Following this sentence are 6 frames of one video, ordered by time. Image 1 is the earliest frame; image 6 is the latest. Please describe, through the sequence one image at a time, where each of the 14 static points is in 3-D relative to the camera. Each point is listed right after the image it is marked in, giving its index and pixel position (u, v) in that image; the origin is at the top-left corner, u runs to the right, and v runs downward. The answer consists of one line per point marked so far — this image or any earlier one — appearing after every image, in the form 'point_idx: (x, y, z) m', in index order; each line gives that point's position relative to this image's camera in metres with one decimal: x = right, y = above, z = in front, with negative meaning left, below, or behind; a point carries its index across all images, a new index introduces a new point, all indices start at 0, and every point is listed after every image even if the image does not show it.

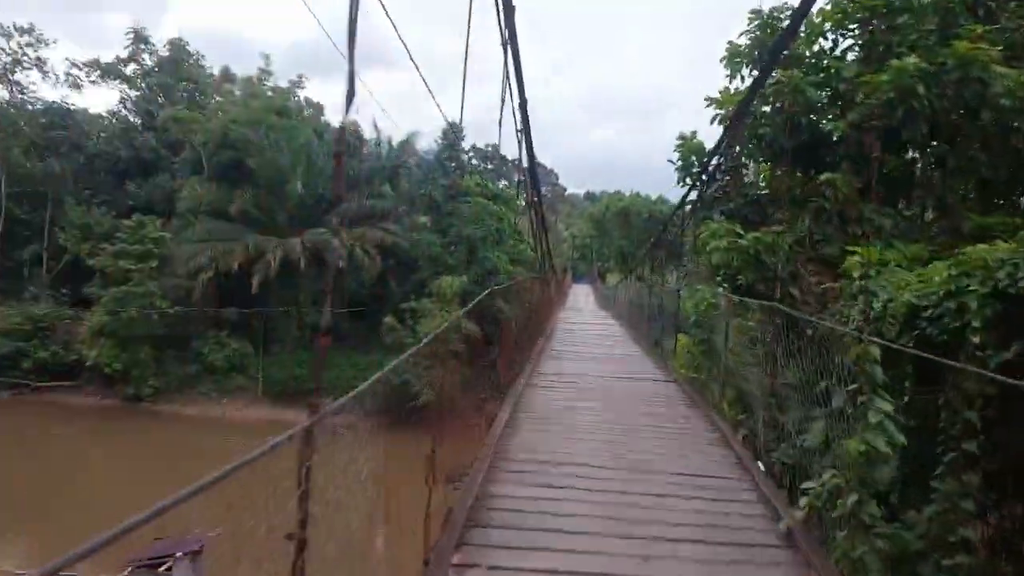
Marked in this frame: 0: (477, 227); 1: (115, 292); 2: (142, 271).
0: (-0.7, +1.3, +16.6) m
1: (-7.9, -0.1, +15.5) m
2: (-7.4, +0.4, +15.6) m
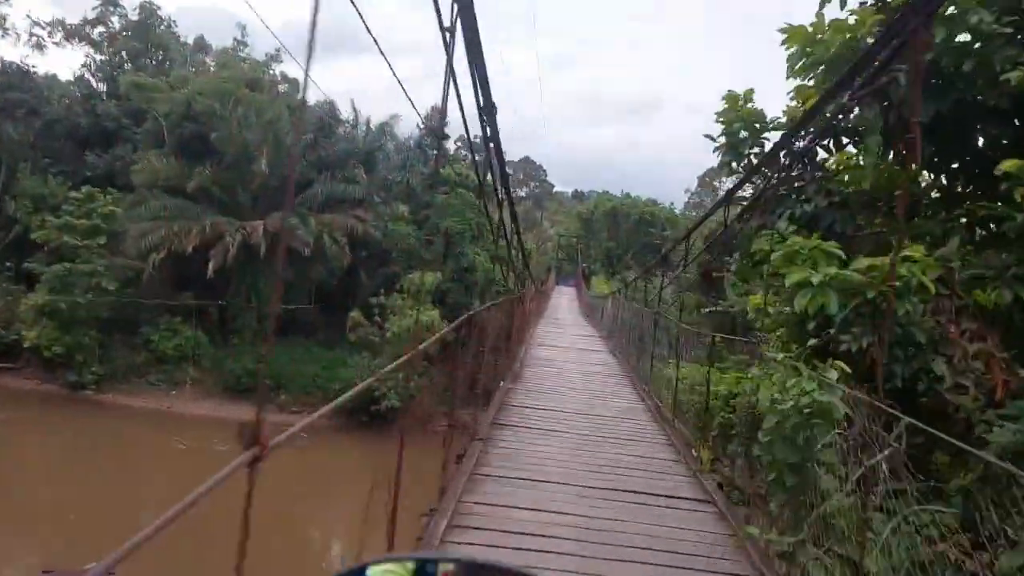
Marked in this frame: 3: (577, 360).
0: (-1.0, +1.4, +15.6) m
1: (-8.3, +0.4, +14.3) m
2: (-7.8, +0.8, +14.4) m
3: (+1.1, -1.2, +12.8) m
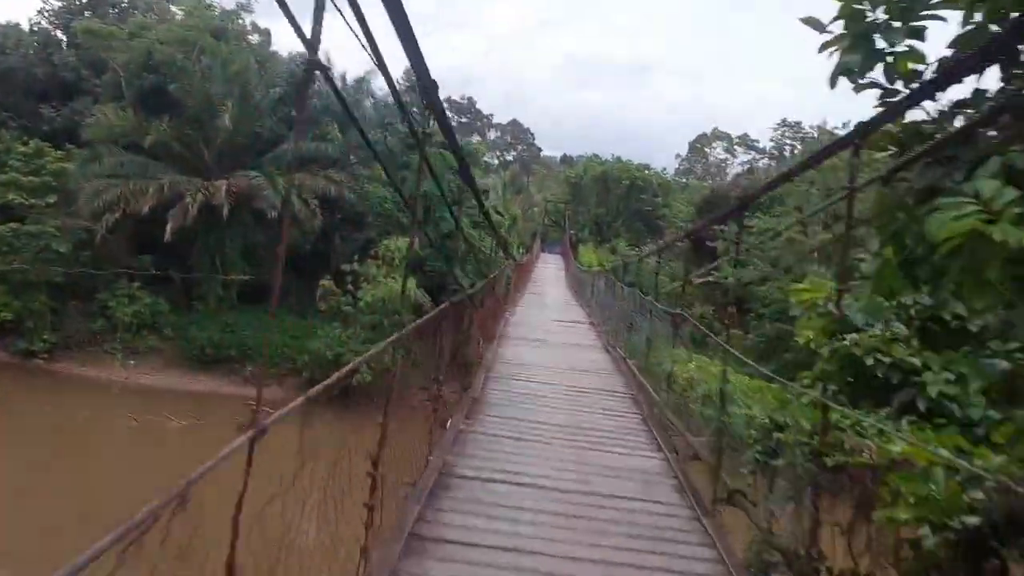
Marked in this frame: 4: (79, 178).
0: (-1.3, +2.0, +14.6) m
1: (-8.6, +1.0, +13.3) m
2: (-8.1, +1.4, +13.4) m
3: (+0.8, -0.7, +12.0) m
4: (-7.4, +1.9, +13.4) m
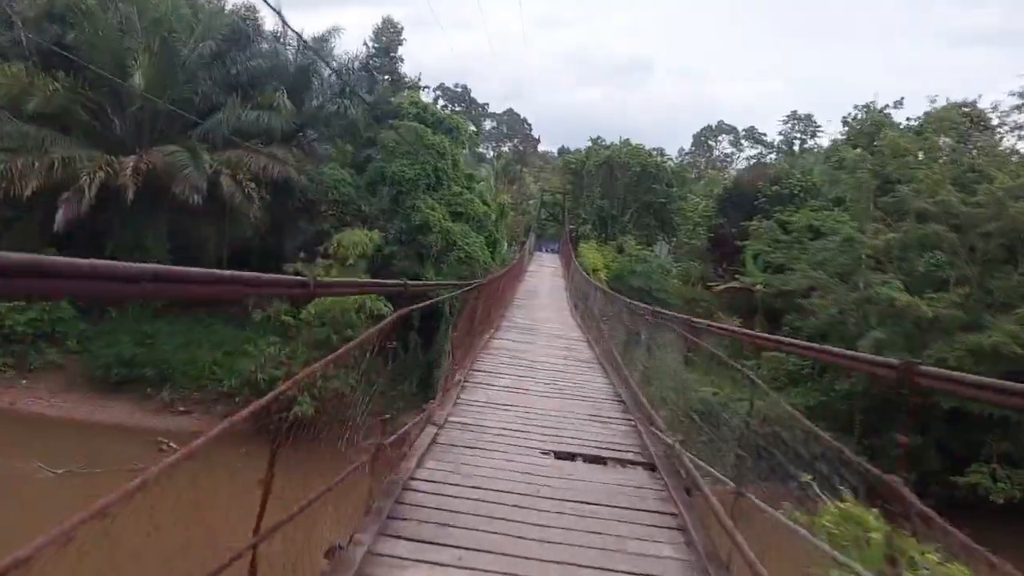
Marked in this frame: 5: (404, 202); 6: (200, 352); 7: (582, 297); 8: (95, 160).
0: (-1.5, +1.9, +11.9) m
1: (-8.7, +1.0, +10.5) m
2: (-8.2, +1.4, +10.6) m
3: (+0.6, -0.8, +9.3) m
4: (-7.6, +1.9, +10.7) m
5: (-1.6, +1.3, +11.7) m
6: (-4.6, -0.9, +11.5) m
7: (+1.2, -0.1, +12.5) m
8: (-5.5, +1.7, +10.3) m
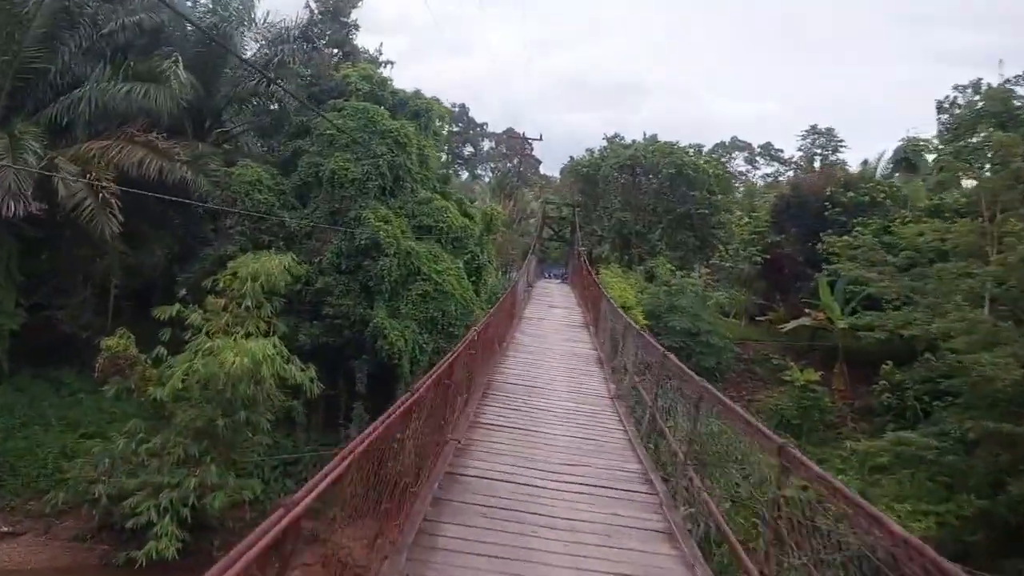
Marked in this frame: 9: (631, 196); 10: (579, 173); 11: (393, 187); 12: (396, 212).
0: (-1.6, +1.4, +8.3) m
1: (-8.8, +0.4, +6.9) m
2: (-8.3, +0.8, +7.0) m
3: (+0.5, -1.2, +5.6) m
4: (-7.7, +1.3, +7.1) m
5: (-1.7, +0.8, +8.0) m
6: (-4.6, -1.5, +7.8) m
7: (+1.1, -0.6, +8.9) m
8: (-5.6, +1.2, +6.7) m
9: (+2.2, +1.7, +15.1) m
10: (+1.4, +2.3, +16.5) m
11: (-1.3, +1.1, +8.4) m
12: (-1.2, +0.8, +8.2) m
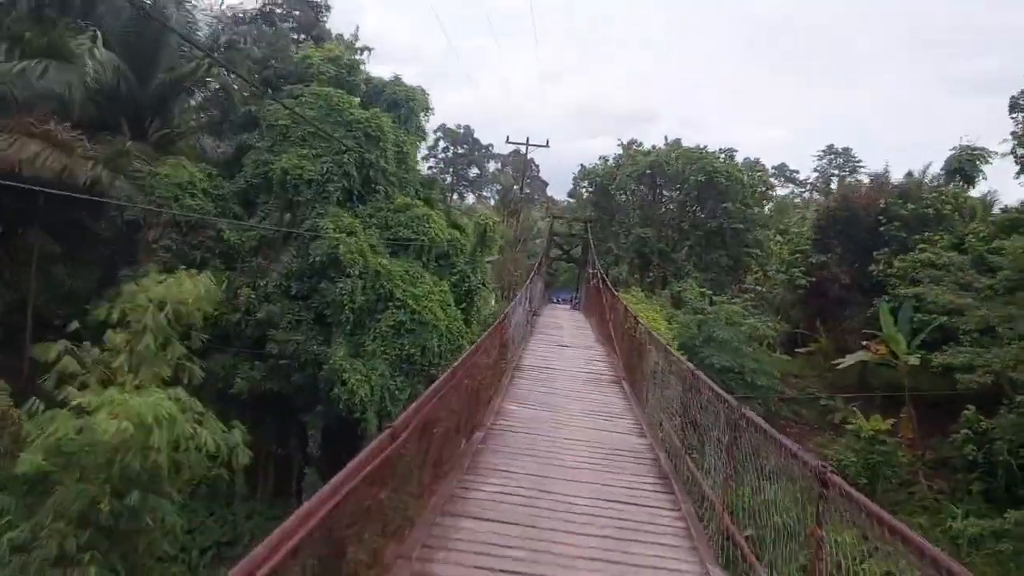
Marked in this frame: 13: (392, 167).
0: (-1.6, +1.2, +6.6) m
1: (-8.9, +0.2, +5.3) m
2: (-8.4, +0.6, +5.4) m
3: (+0.5, -1.4, +3.8) m
4: (-7.7, +1.1, +5.4) m
5: (-1.7, +0.5, +6.3) m
6: (-4.6, -1.7, +6.1) m
7: (+1.1, -0.9, +7.1) m
8: (-5.6, +1.0, +5.0) m
9: (+2.3, +1.2, +13.4) m
10: (+1.5, +1.7, +14.9) m
11: (-1.3, +0.8, +6.7) m
12: (-1.2, +0.5, +6.5) m
13: (-1.1, +1.1, +7.0) m
